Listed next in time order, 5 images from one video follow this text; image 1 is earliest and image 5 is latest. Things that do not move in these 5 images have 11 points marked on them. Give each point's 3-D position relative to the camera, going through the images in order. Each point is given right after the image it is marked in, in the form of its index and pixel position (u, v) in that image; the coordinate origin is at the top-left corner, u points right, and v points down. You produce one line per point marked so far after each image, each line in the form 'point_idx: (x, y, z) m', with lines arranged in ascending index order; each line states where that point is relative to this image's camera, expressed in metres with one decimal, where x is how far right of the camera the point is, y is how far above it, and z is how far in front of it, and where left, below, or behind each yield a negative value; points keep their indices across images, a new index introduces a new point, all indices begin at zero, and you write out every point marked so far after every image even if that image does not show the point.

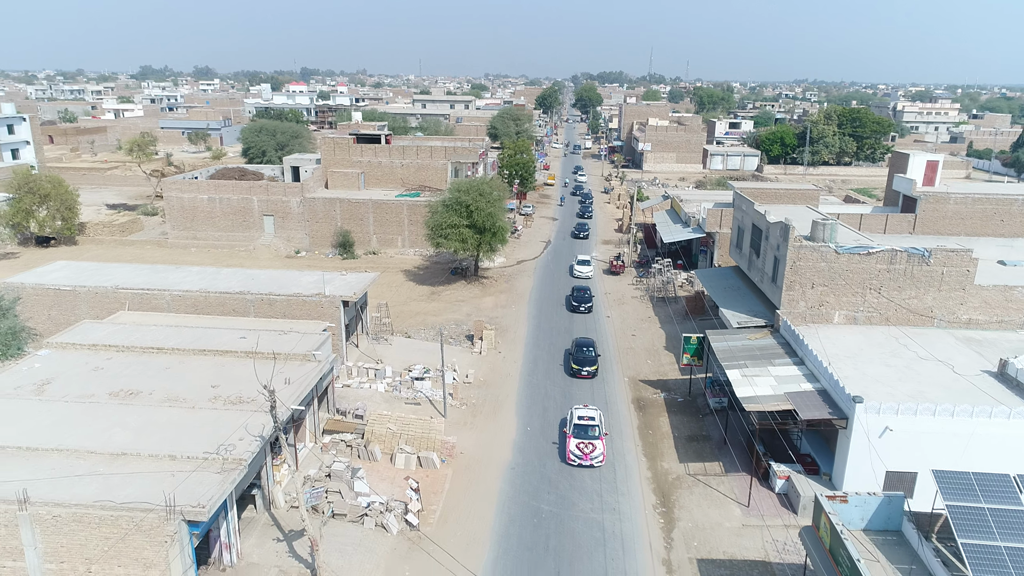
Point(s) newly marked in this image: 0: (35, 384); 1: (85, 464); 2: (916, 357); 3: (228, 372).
0: (-7.8, -1.6, +16.0) m
1: (-5.7, -2.3, +12.9) m
2: (+7.8, -1.3, +18.7) m
3: (-4.9, -1.5, +16.9) m
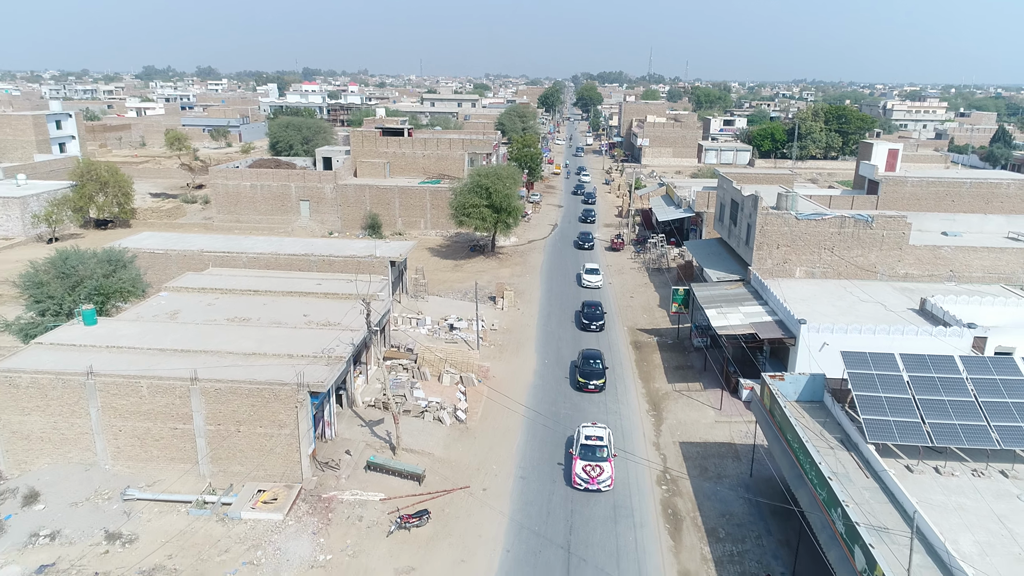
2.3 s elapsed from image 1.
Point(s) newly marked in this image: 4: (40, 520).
0: (-7.3, -0.5, +20.7) m
1: (-5.1, -1.3, +17.6) m
2: (+8.3, -0.3, +23.3) m
3: (-4.4, -0.4, +21.6) m
4: (-7.6, -3.7, +15.7) m
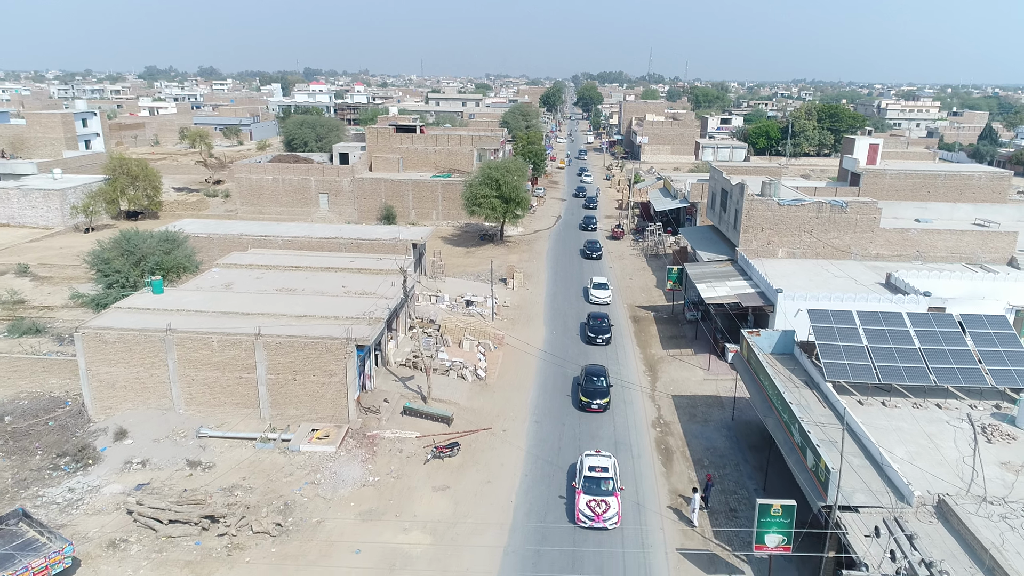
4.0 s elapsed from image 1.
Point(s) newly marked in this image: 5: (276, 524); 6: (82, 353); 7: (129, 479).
0: (-6.9, +0.1, +23.5) m
1: (-4.8, -0.7, +20.4) m
2: (+8.6, +0.3, +26.2) m
3: (-4.1, +0.2, +24.5) m
4: (-7.2, -3.1, +18.5) m
5: (-3.8, -3.8, +15.6) m
6: (-8.6, -1.3, +19.6) m
7: (-6.8, -3.4, +17.4) m
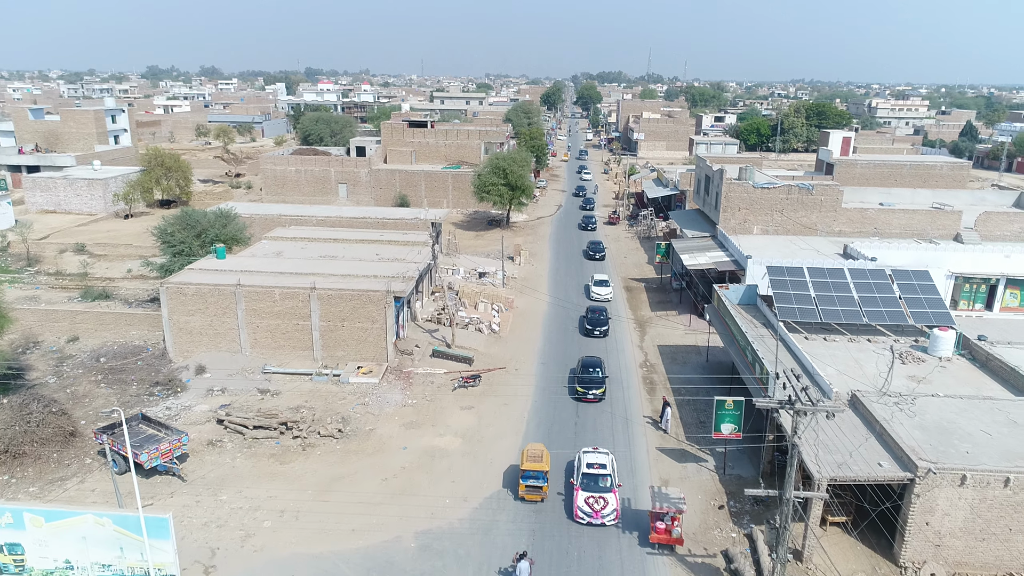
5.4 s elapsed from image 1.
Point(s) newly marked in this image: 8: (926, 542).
0: (-6.7, +1.0, +27.5) m
1: (-4.5, +0.3, +24.4) m
2: (+8.9, +1.2, +30.2) m
3: (-3.8, +1.1, +28.5) m
4: (-7.0, -2.2, +22.5) m
5: (-3.5, -2.9, +19.6) m
6: (-8.4, -0.4, +23.6) m
7: (-6.5, -2.5, +21.4) m
8: (+5.8, -3.6, +13.8) m
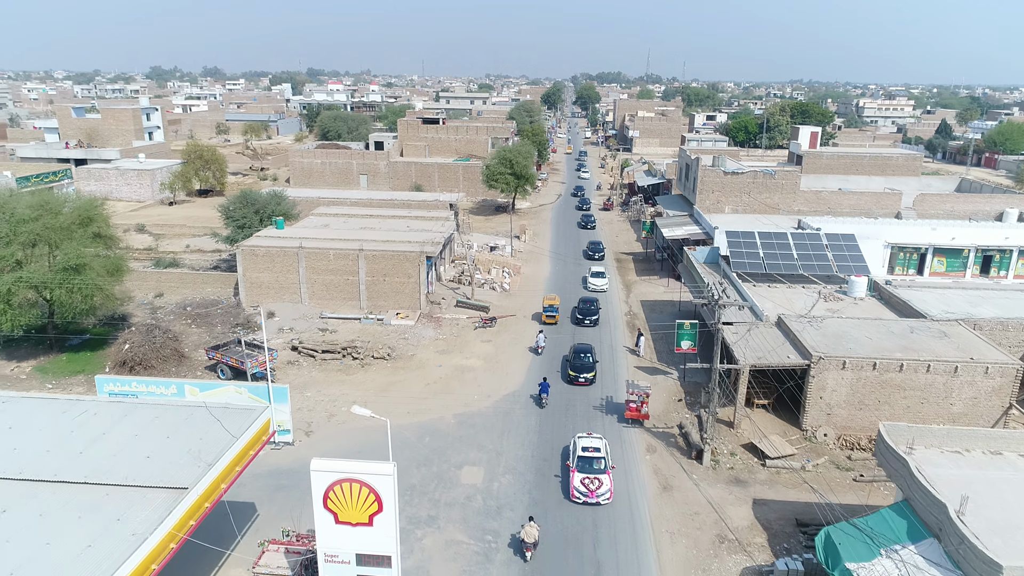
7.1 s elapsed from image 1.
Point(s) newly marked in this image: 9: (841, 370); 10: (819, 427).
0: (-6.4, +2.1, +33.1) m
1: (-4.3, +1.4, +30.0) m
2: (+9.2, +2.4, +35.8) m
3: (-3.5, +2.2, +34.1) m
4: (-6.7, -1.0, +28.1) m
5: (-3.2, -1.7, +25.2) m
6: (-8.1, +0.8, +29.2) m
7: (-6.3, -1.3, +27.0) m
8: (+6.1, -2.5, +19.4) m
9: (+6.4, -1.6, +19.0) m
10: (+6.1, -2.8, +19.5) m
